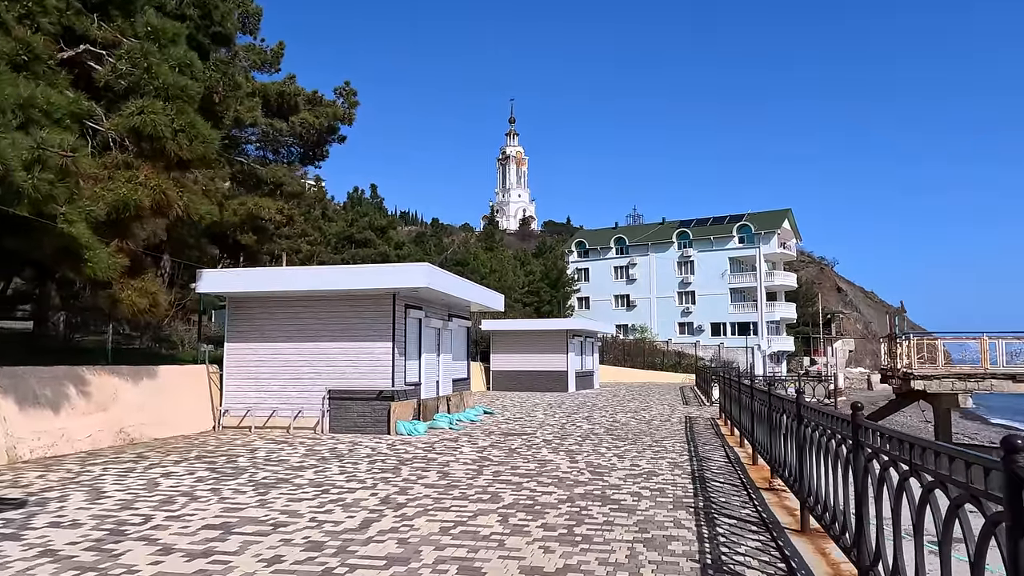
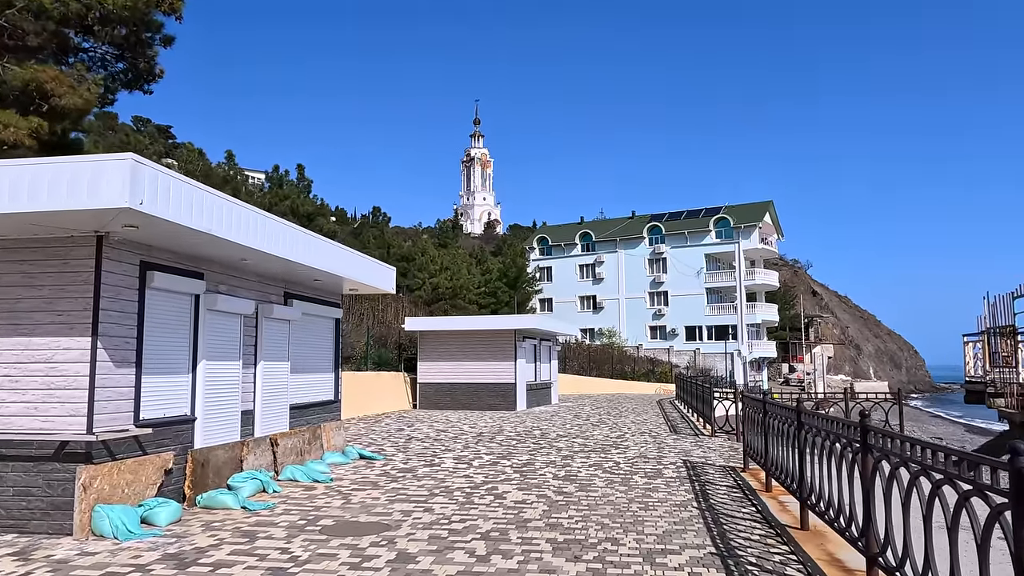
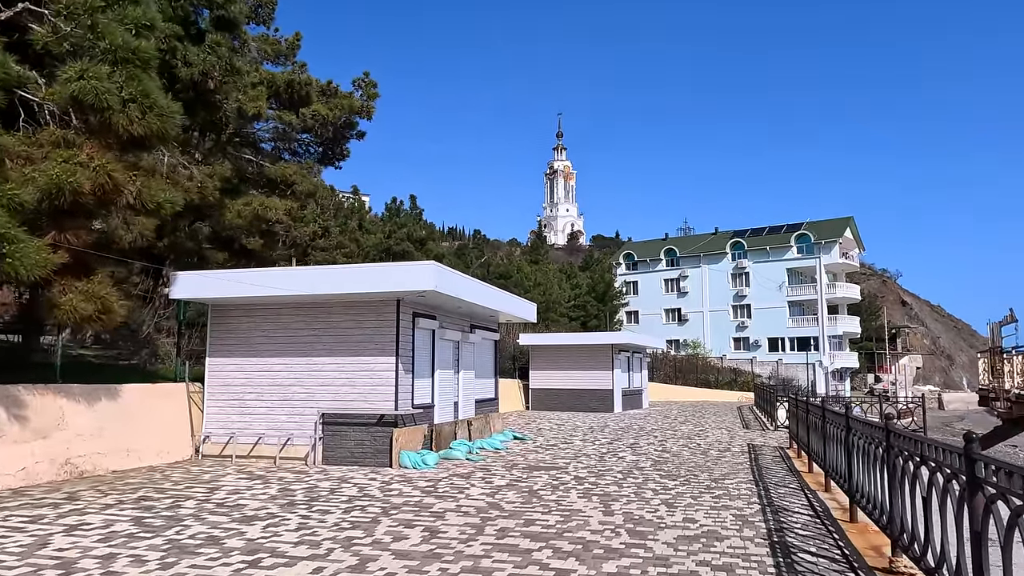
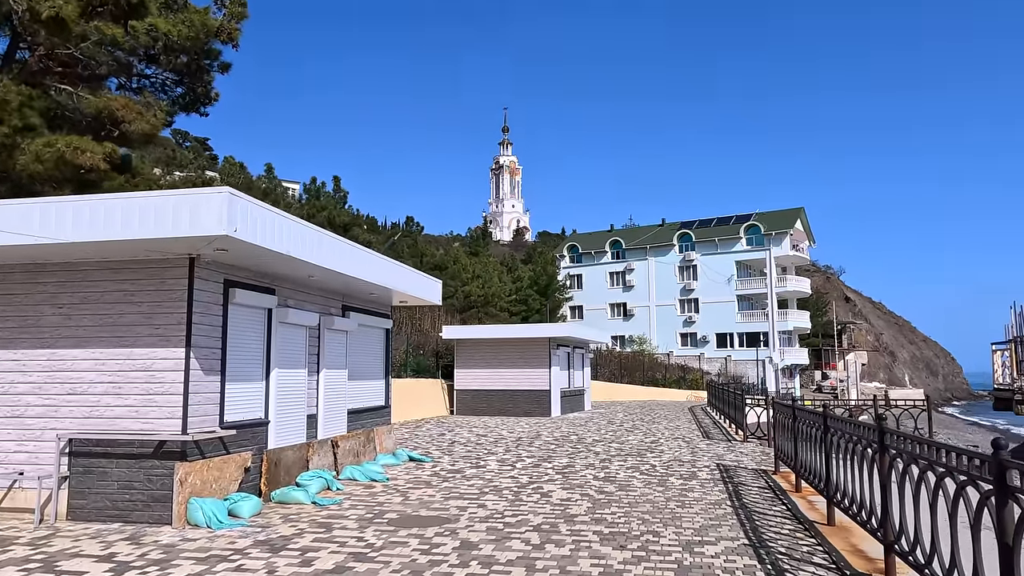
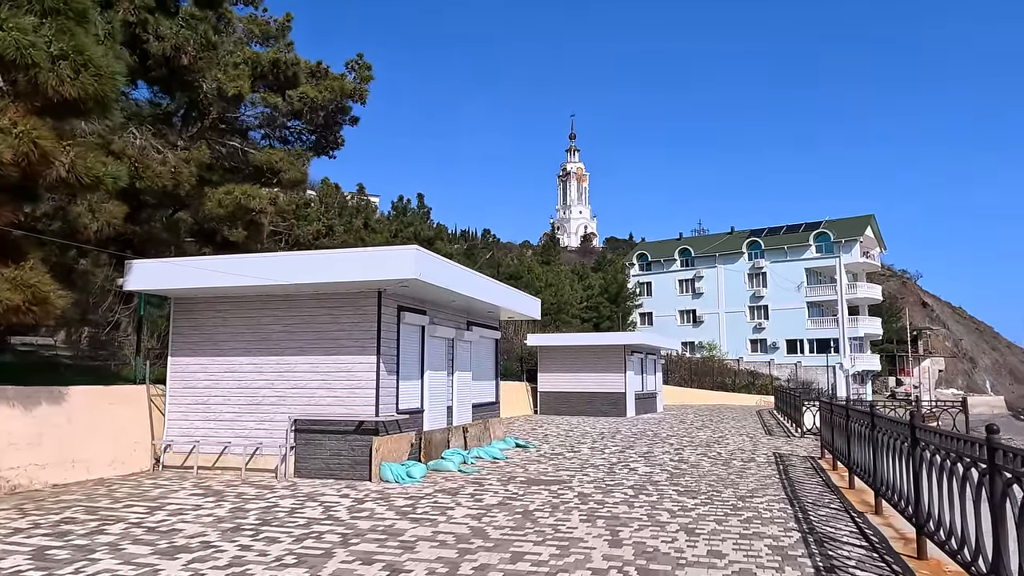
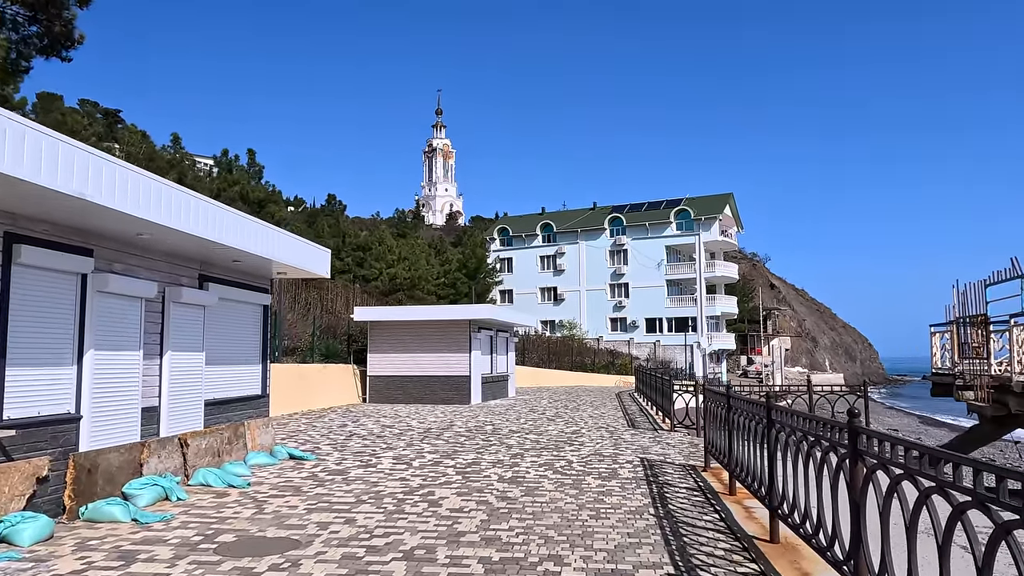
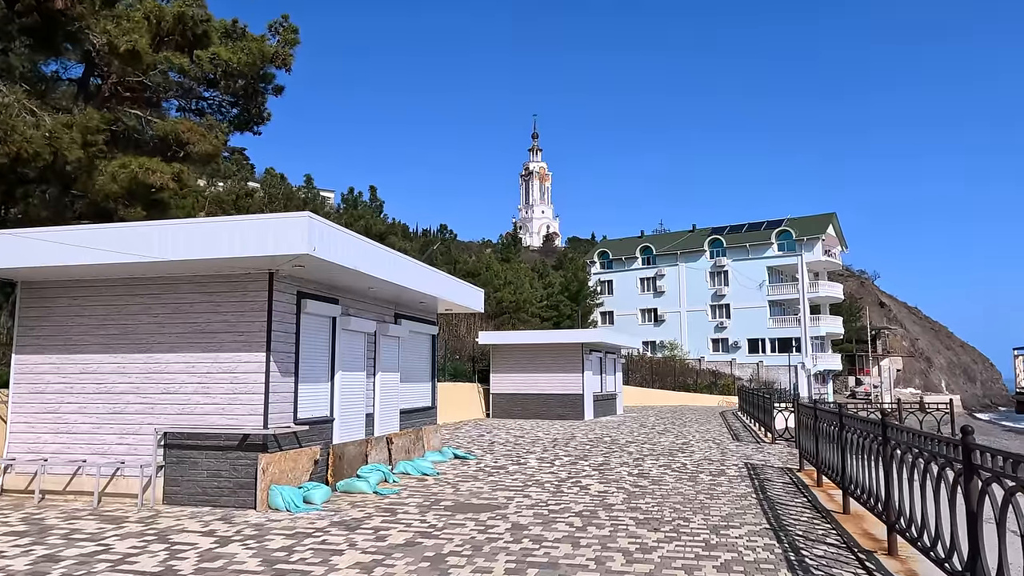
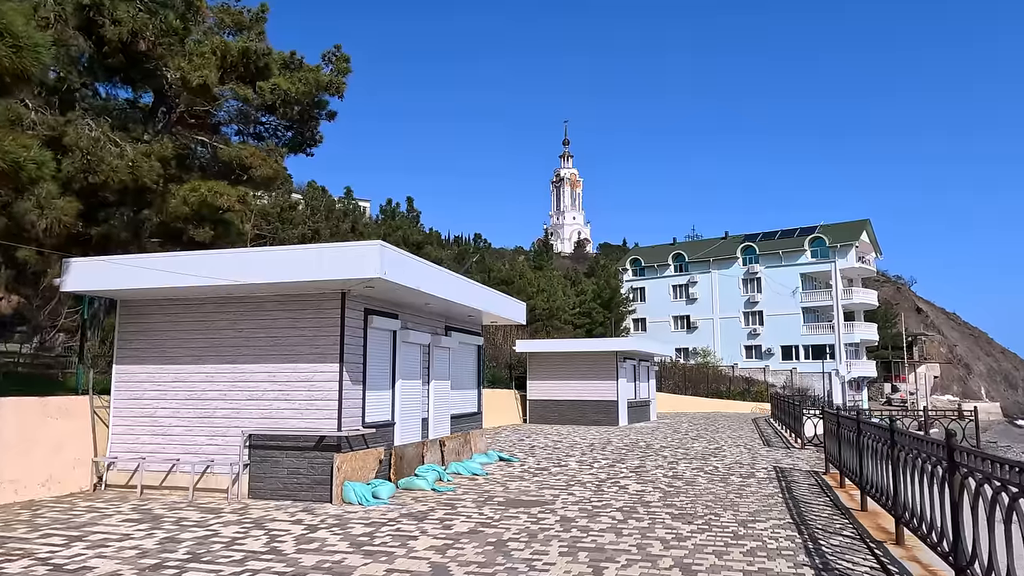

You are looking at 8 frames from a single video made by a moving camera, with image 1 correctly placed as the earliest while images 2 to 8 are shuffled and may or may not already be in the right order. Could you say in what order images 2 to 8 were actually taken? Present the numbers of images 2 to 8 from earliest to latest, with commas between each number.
3, 5, 8, 7, 4, 2, 6
